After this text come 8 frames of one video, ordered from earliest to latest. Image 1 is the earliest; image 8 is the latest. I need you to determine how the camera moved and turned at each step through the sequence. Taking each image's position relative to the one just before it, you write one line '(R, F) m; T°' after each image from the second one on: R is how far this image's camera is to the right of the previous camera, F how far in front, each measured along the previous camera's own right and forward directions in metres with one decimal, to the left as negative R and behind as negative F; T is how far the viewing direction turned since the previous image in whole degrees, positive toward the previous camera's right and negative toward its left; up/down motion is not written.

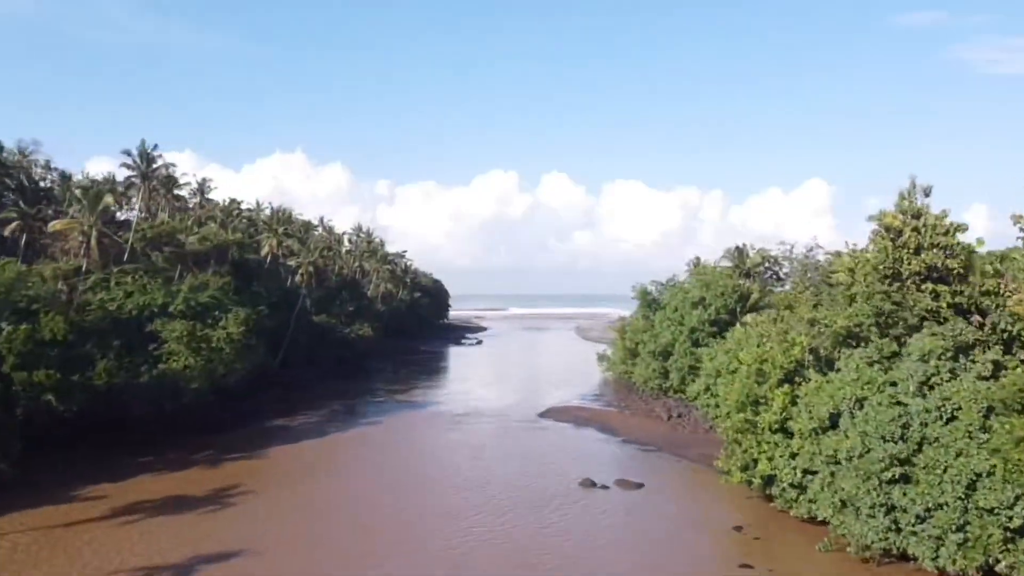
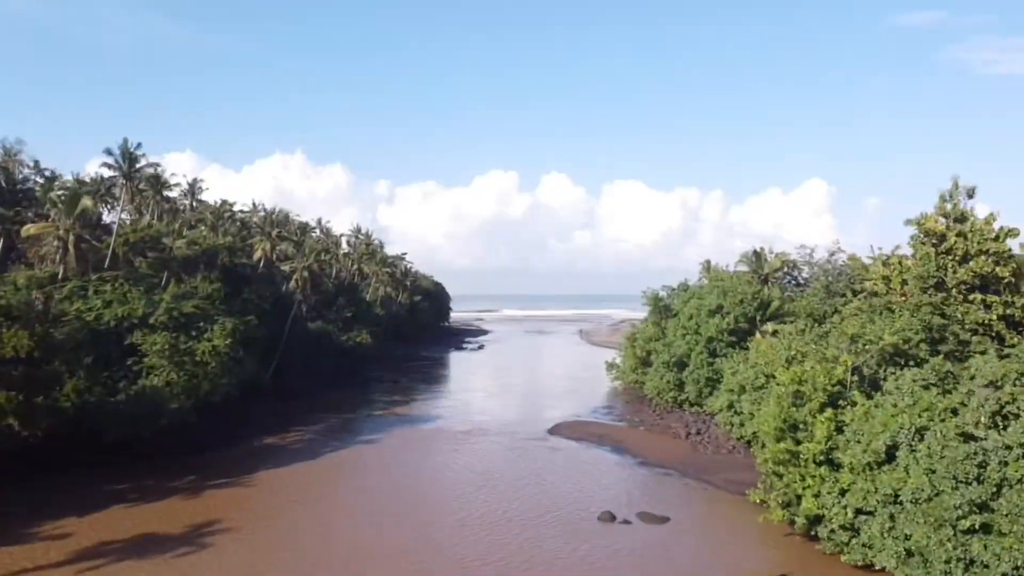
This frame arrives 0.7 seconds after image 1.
(-0.3, +2.5) m; 0°
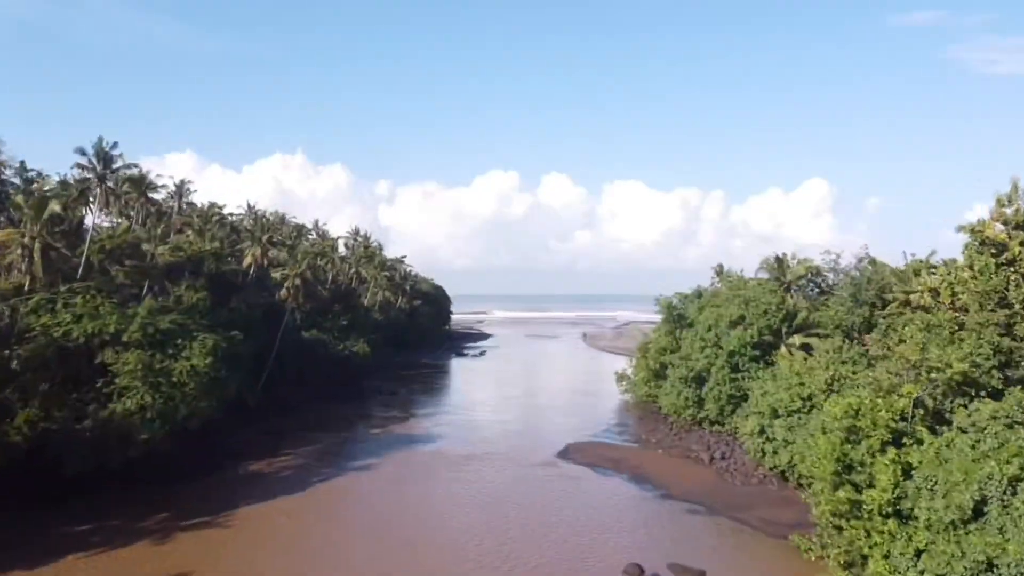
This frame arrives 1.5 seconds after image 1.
(-0.3, +2.9) m; 0°
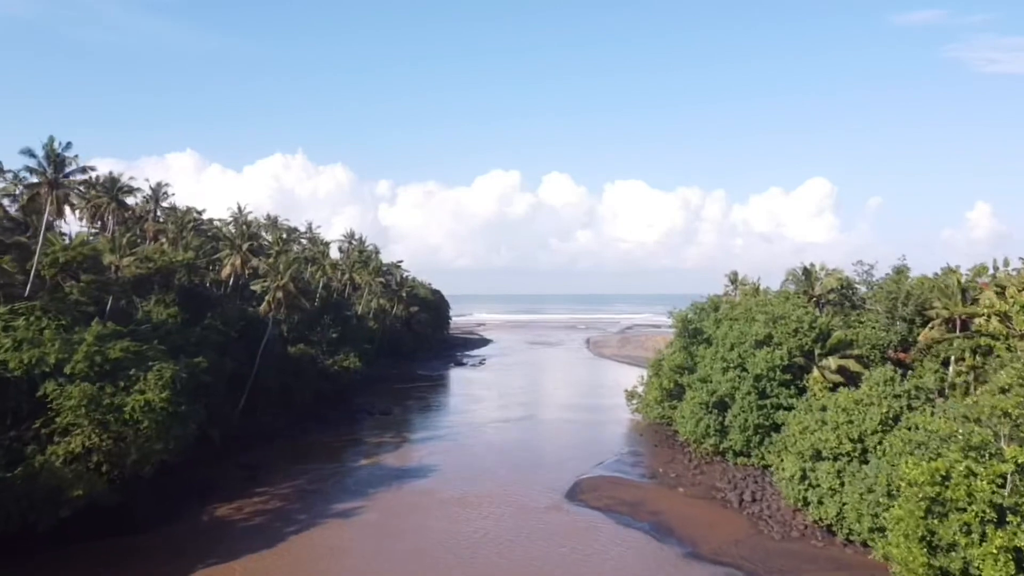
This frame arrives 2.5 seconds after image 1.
(-0.1, +3.8) m; 0°
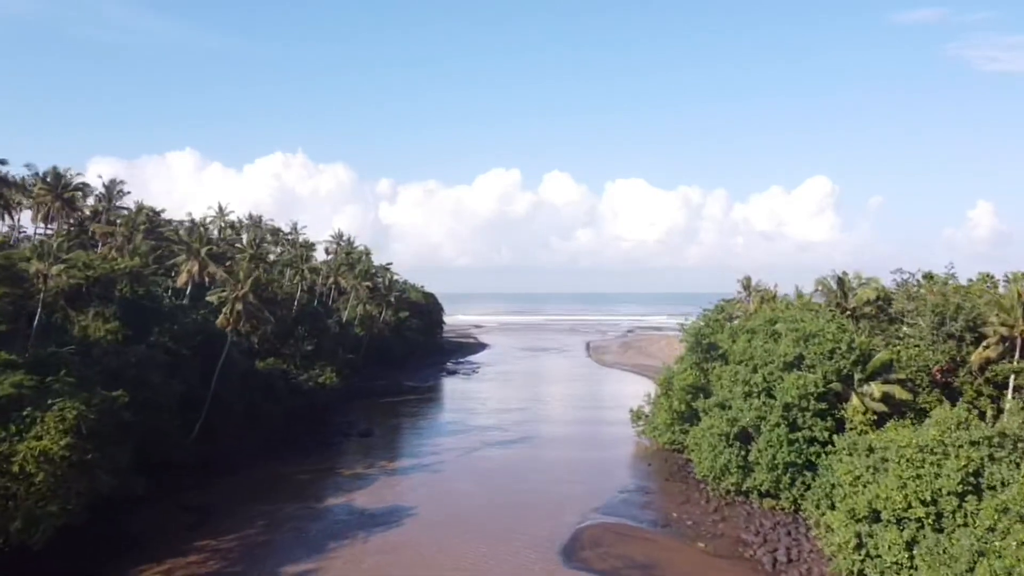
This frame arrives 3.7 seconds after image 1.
(+0.4, +4.9) m; 0°
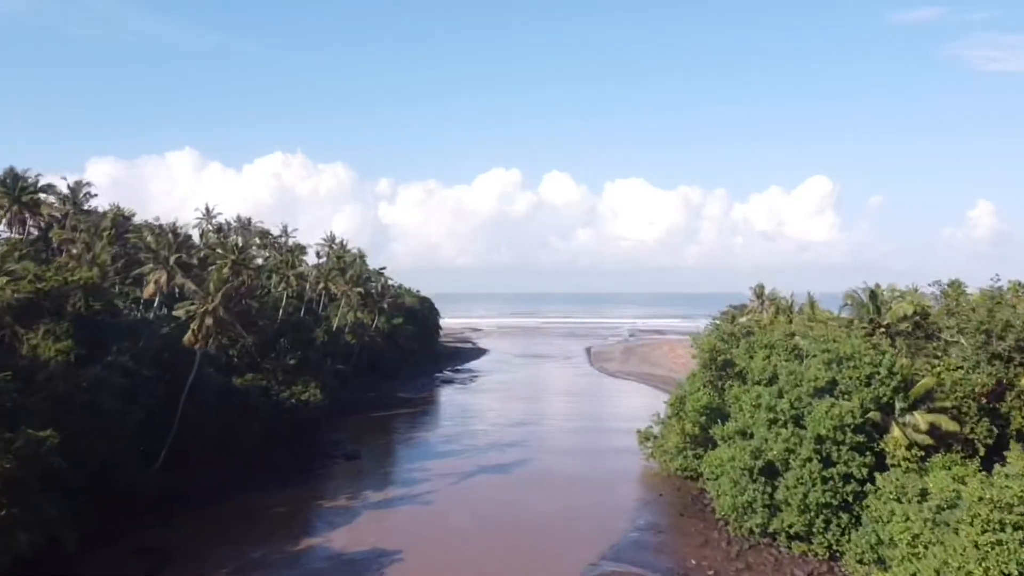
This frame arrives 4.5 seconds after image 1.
(+0.1, +3.4) m; 0°
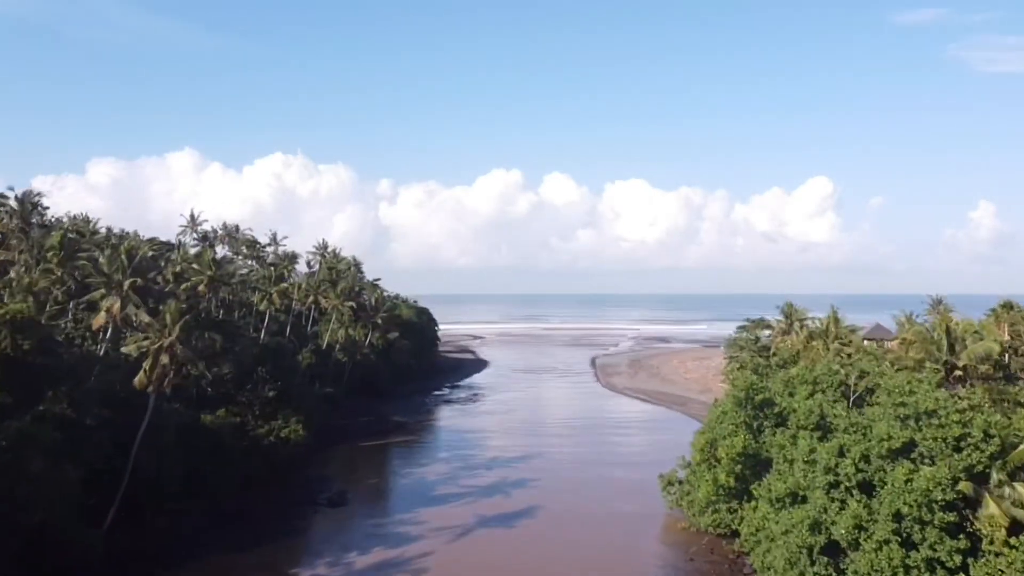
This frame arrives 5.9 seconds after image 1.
(-0.2, +4.8) m; 0°
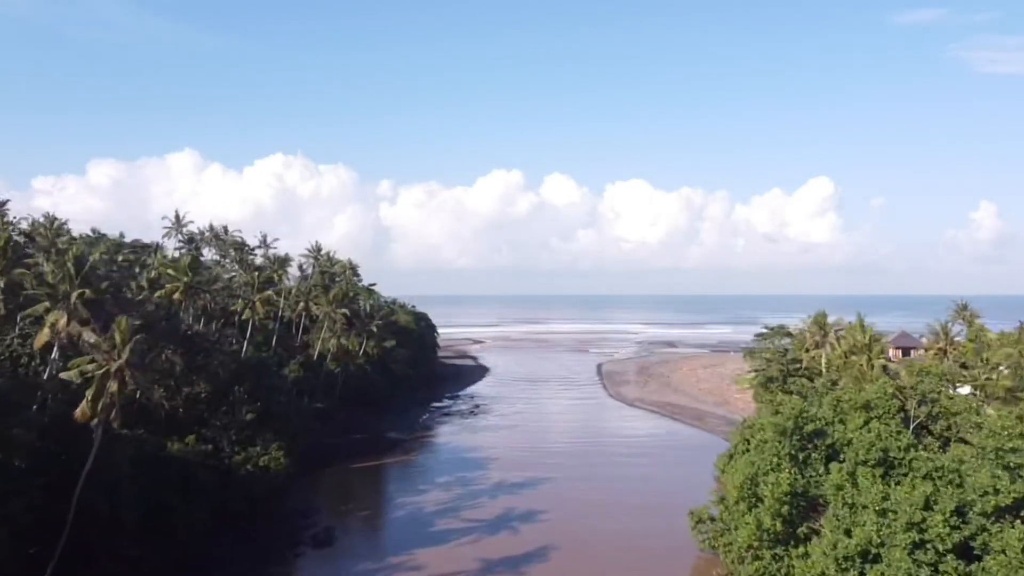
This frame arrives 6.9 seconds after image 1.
(-0.3, +4.4) m; 0°
